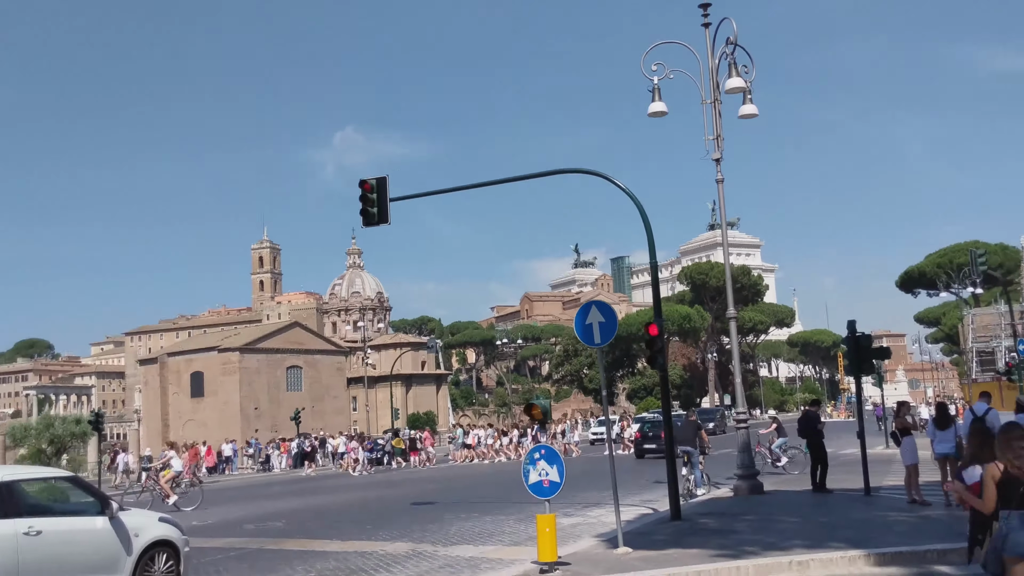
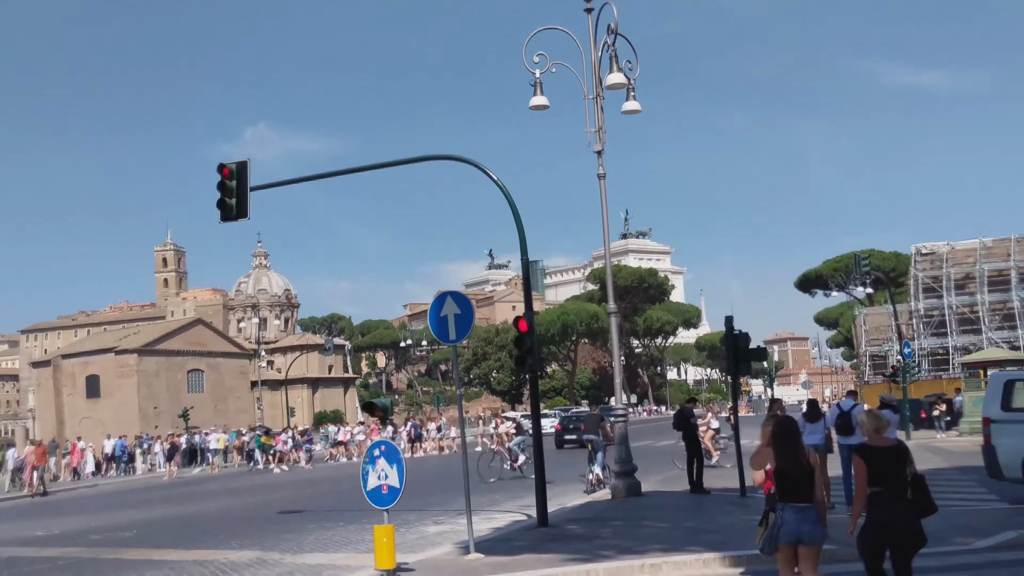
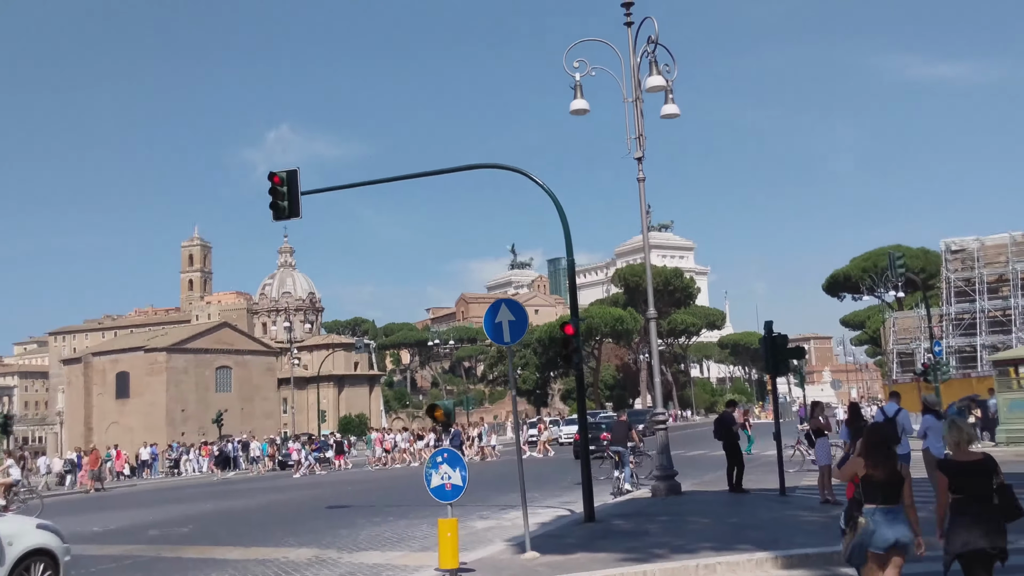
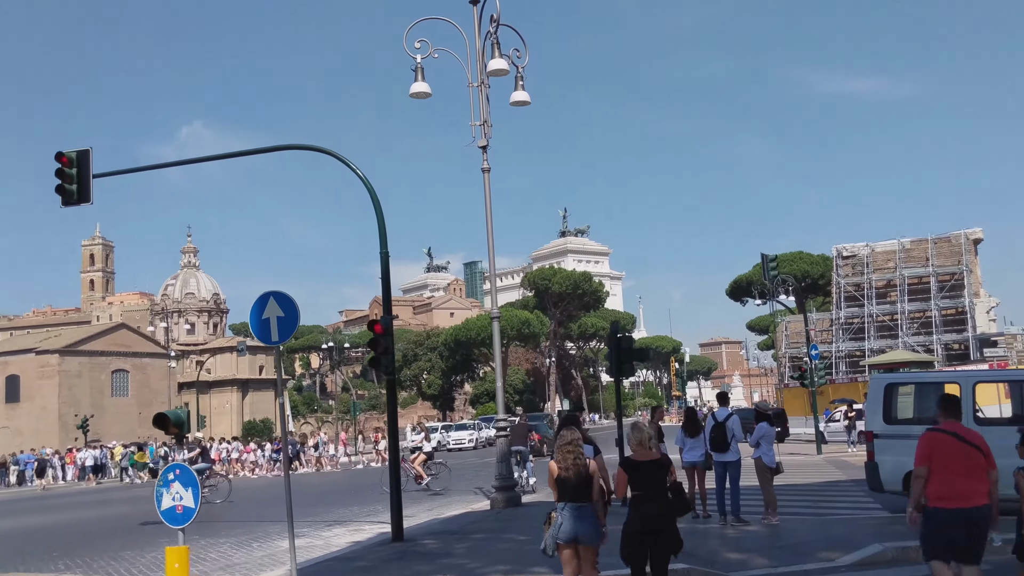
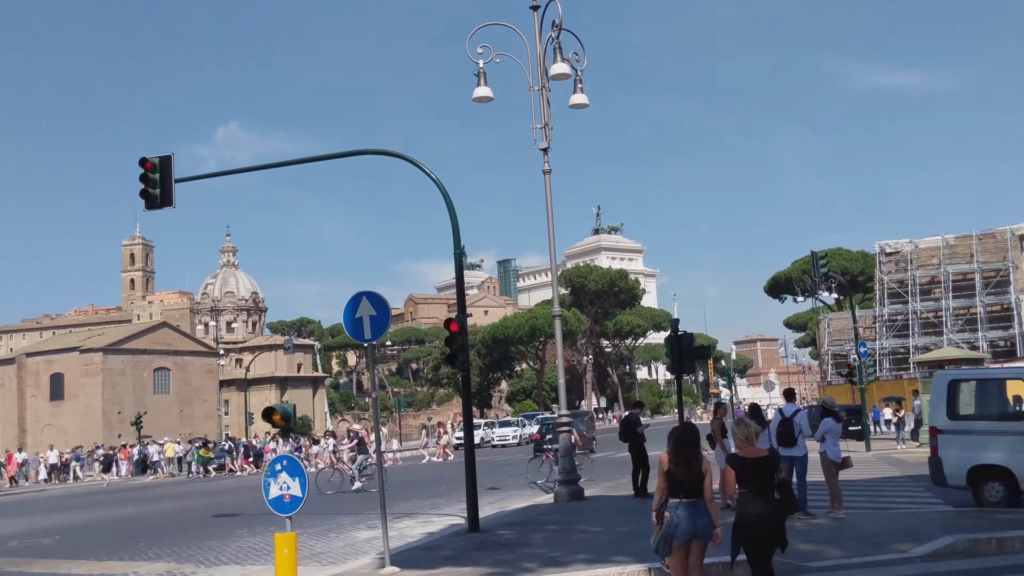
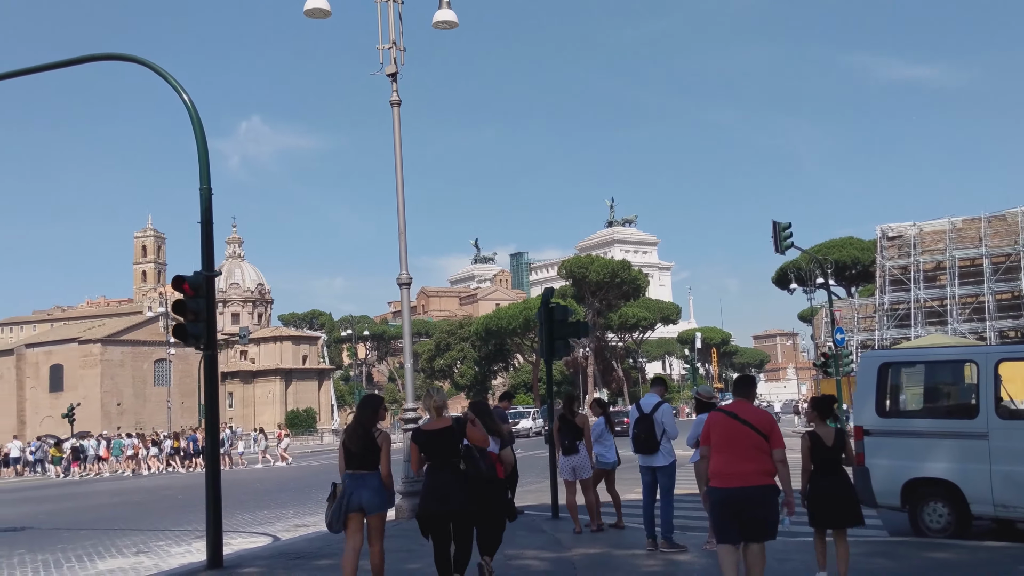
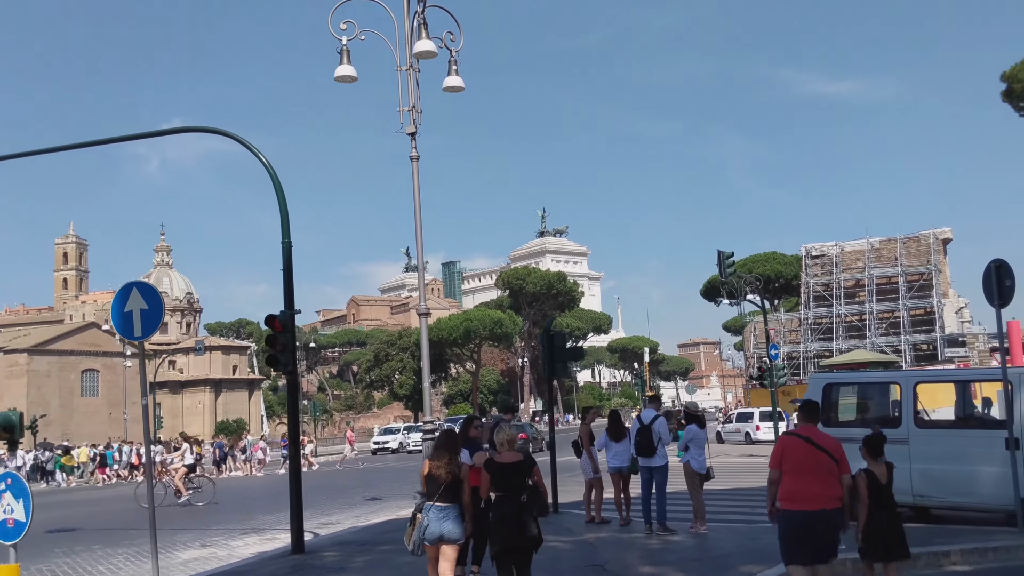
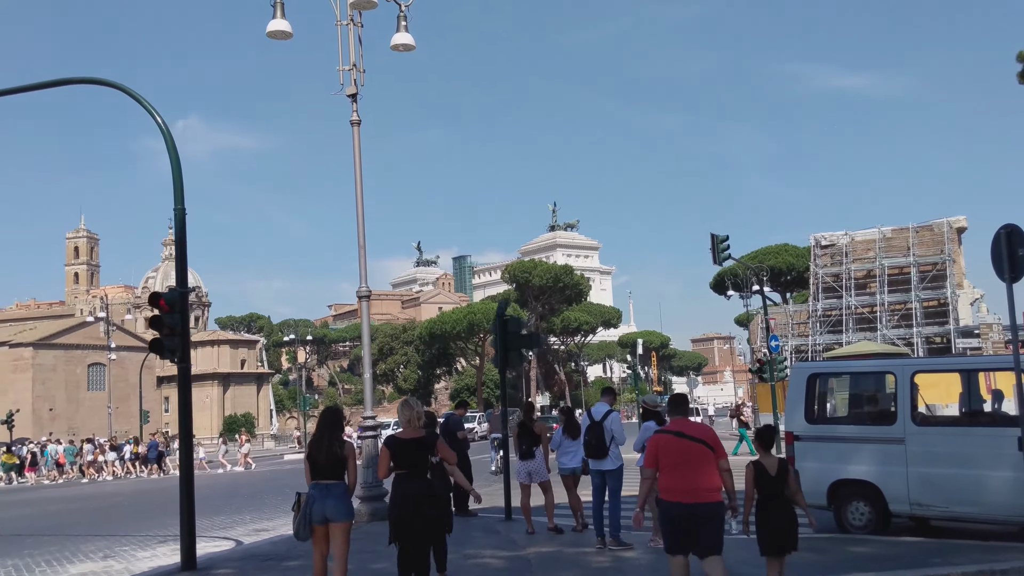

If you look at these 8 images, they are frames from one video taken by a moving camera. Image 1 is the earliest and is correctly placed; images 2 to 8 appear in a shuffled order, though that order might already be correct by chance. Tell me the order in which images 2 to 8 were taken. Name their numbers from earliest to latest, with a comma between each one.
3, 2, 5, 4, 7, 8, 6
